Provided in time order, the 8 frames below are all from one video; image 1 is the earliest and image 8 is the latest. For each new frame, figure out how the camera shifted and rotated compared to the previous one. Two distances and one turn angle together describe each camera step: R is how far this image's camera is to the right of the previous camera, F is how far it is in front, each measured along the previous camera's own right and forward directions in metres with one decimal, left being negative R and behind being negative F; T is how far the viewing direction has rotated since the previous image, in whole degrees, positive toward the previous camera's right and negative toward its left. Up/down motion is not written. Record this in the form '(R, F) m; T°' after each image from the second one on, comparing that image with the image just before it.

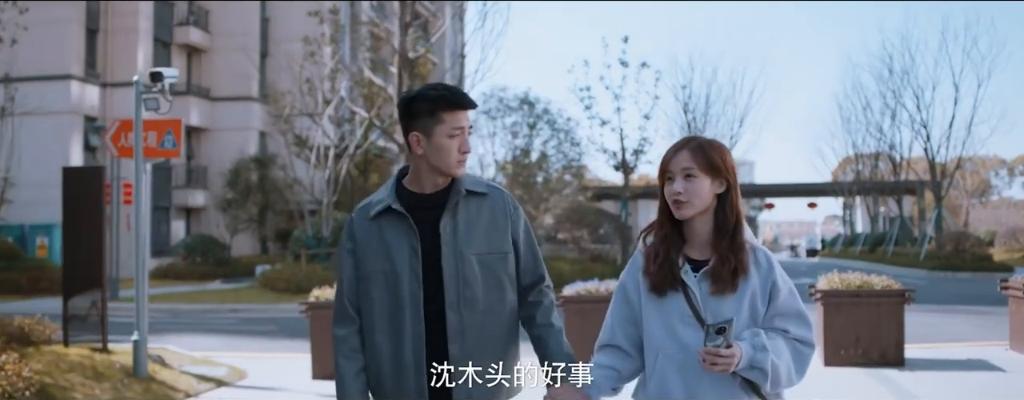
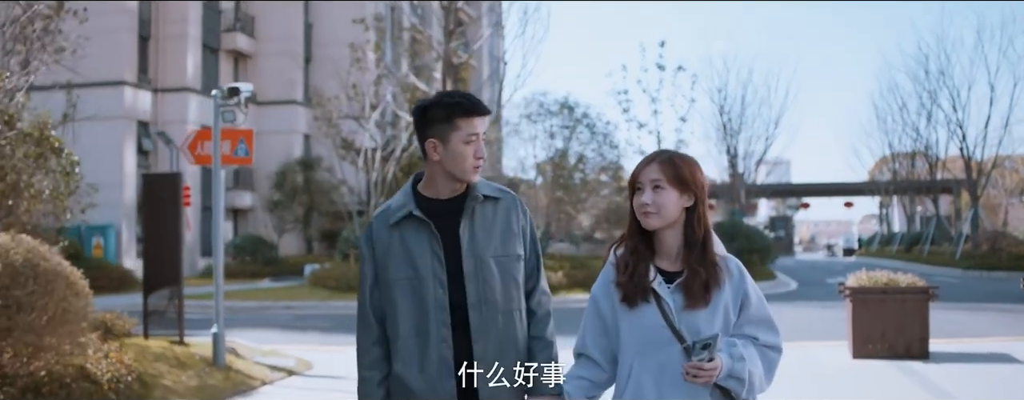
(-0.1, -0.7) m; -2°
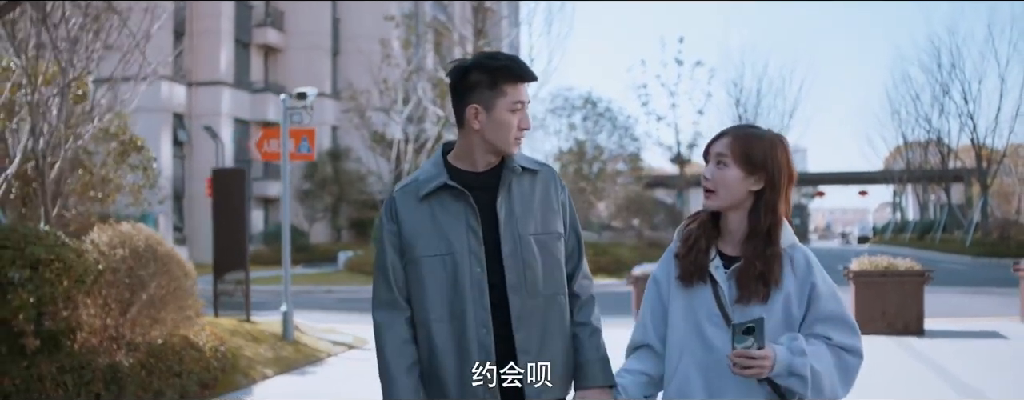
(-0.2, -1.1) m; -1°
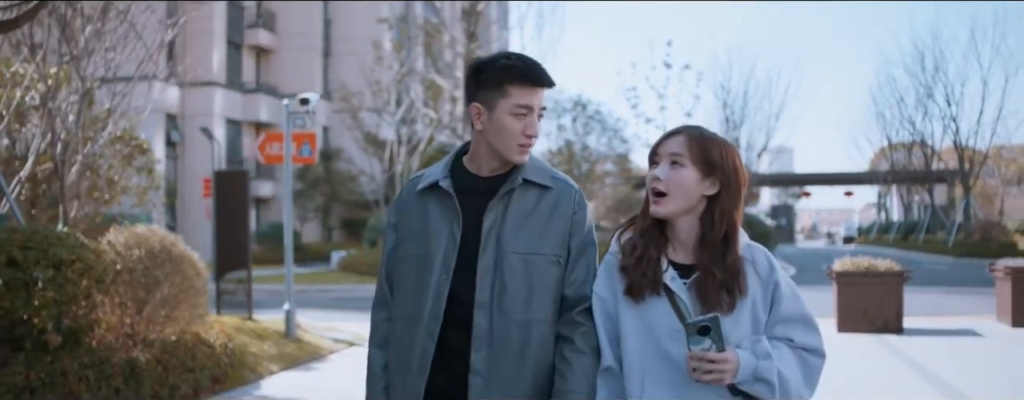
(-0.1, -0.4) m; +1°
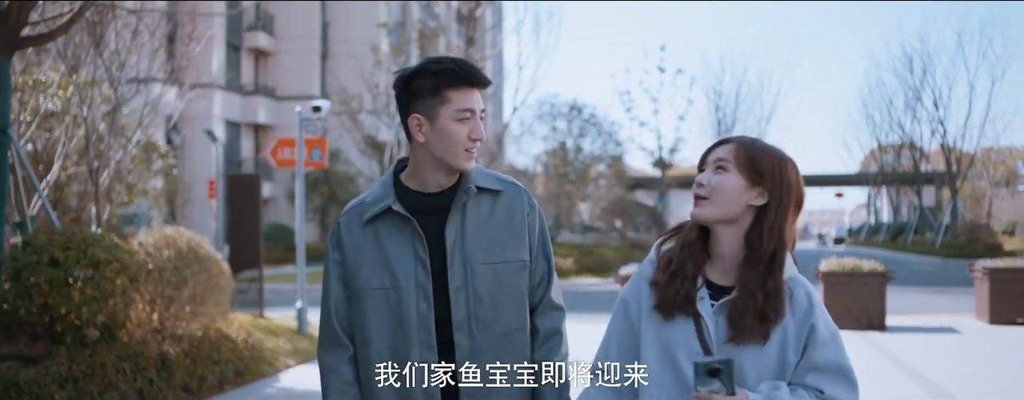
(-0.1, -0.5) m; 0°
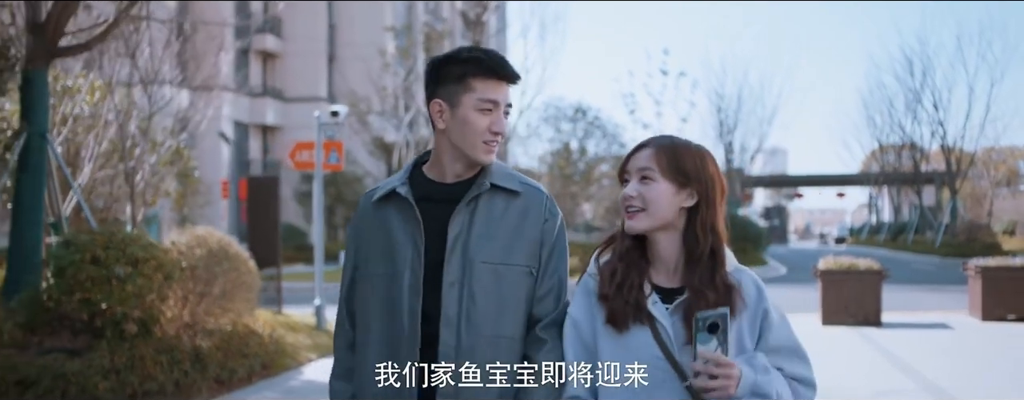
(-0.1, -0.5) m; 0°
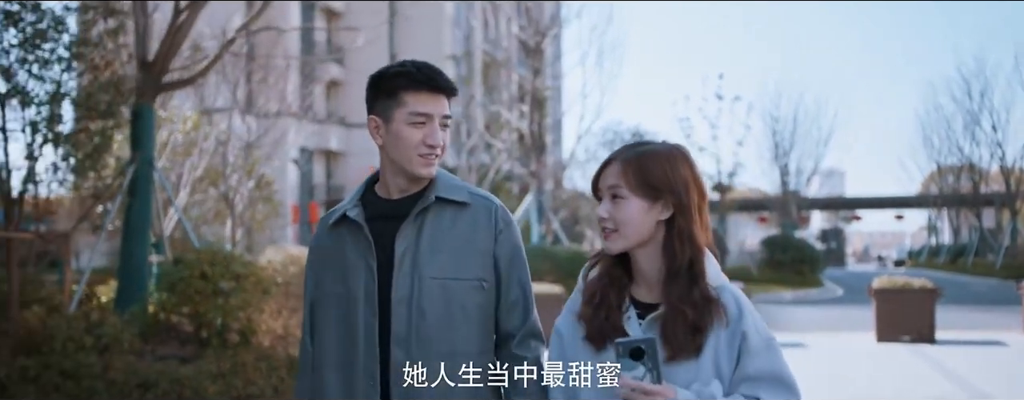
(-0.1, -0.7) m; -3°
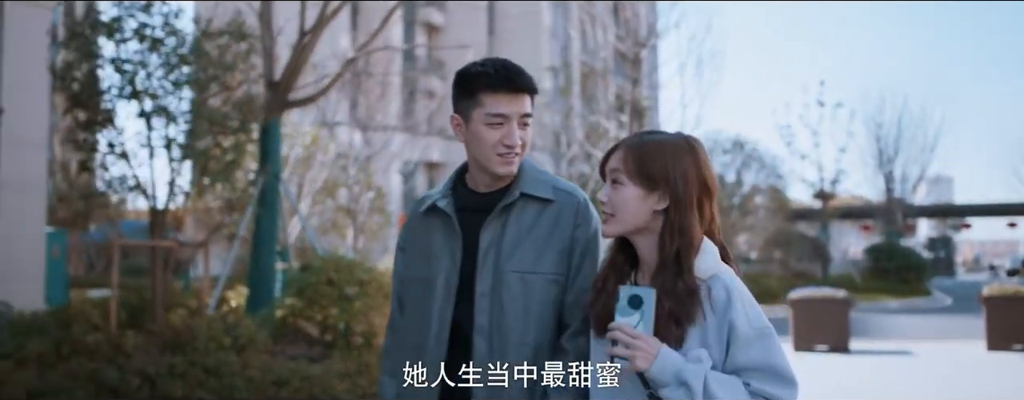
(-0.1, -0.4) m; -5°
